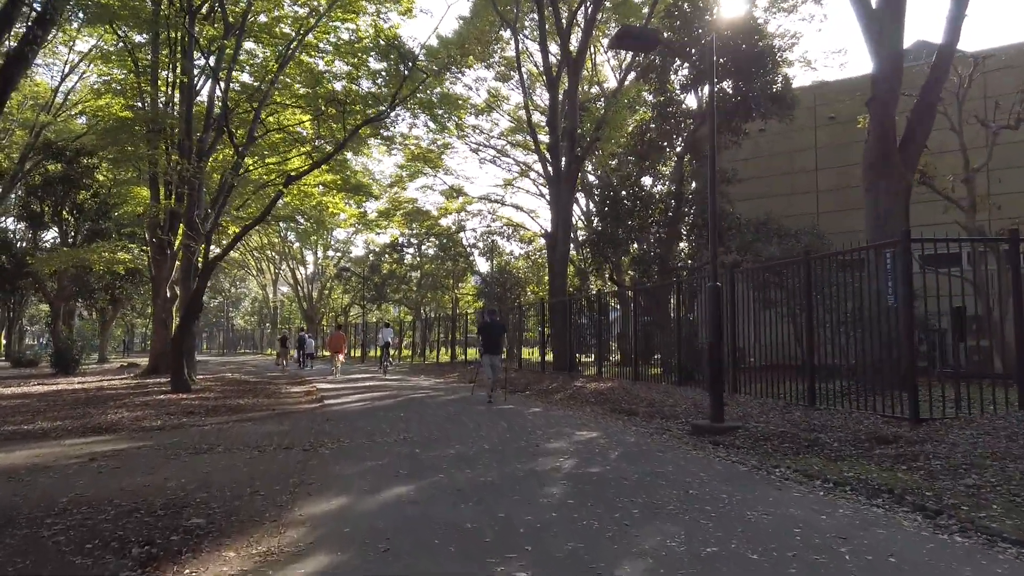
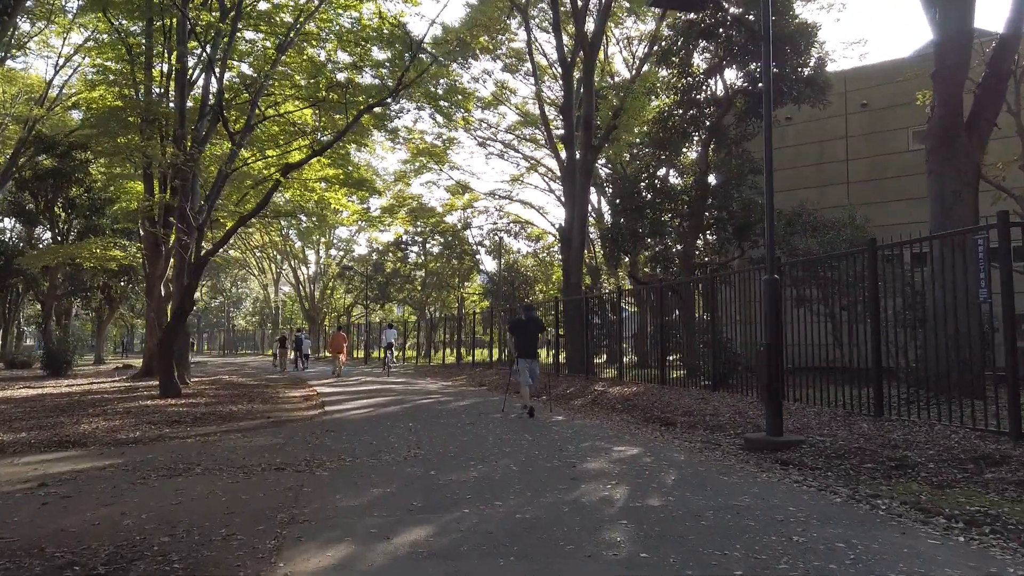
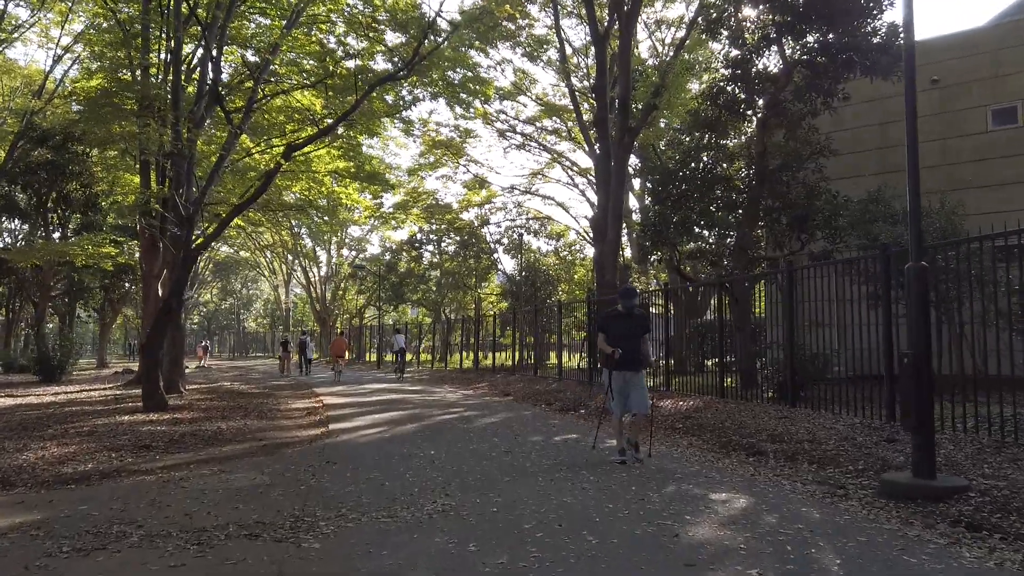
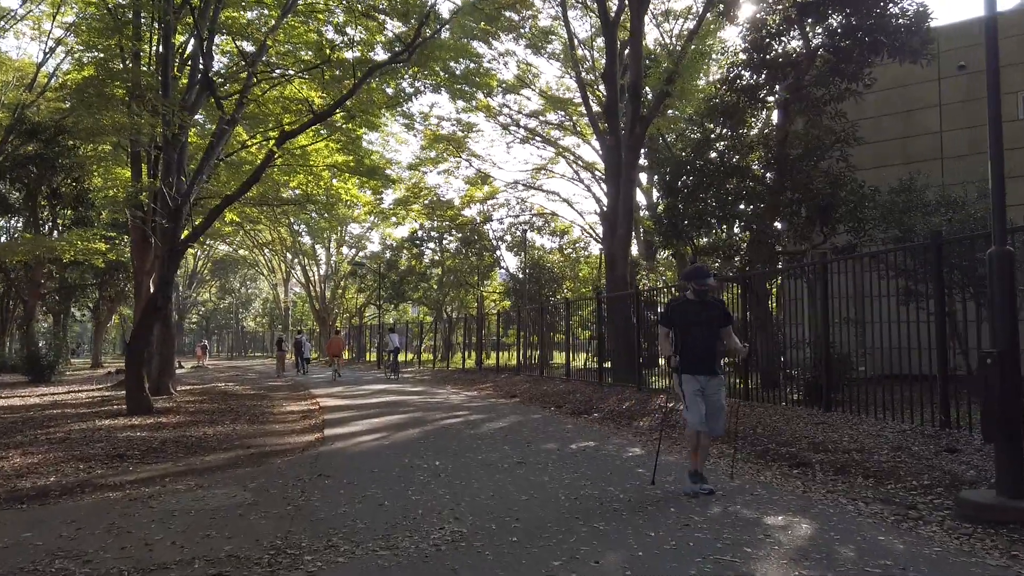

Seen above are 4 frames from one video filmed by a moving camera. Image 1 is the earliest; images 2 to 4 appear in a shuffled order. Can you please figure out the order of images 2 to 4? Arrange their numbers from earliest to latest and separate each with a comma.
2, 3, 4
